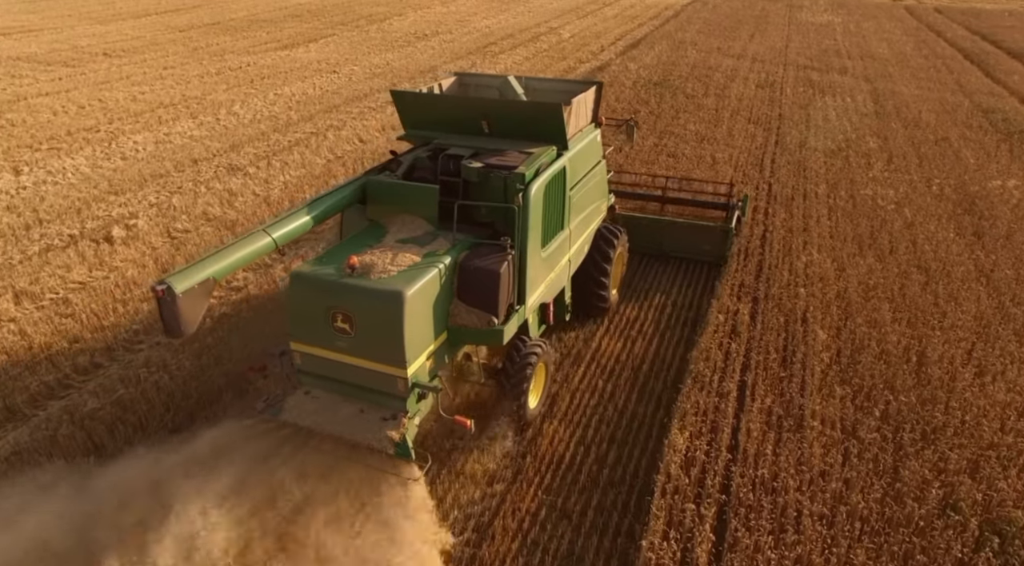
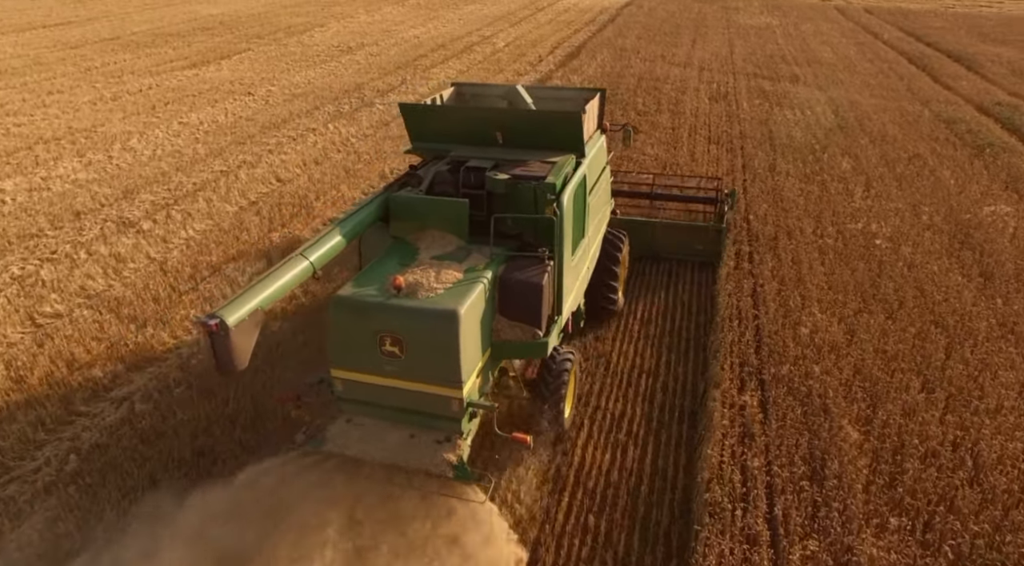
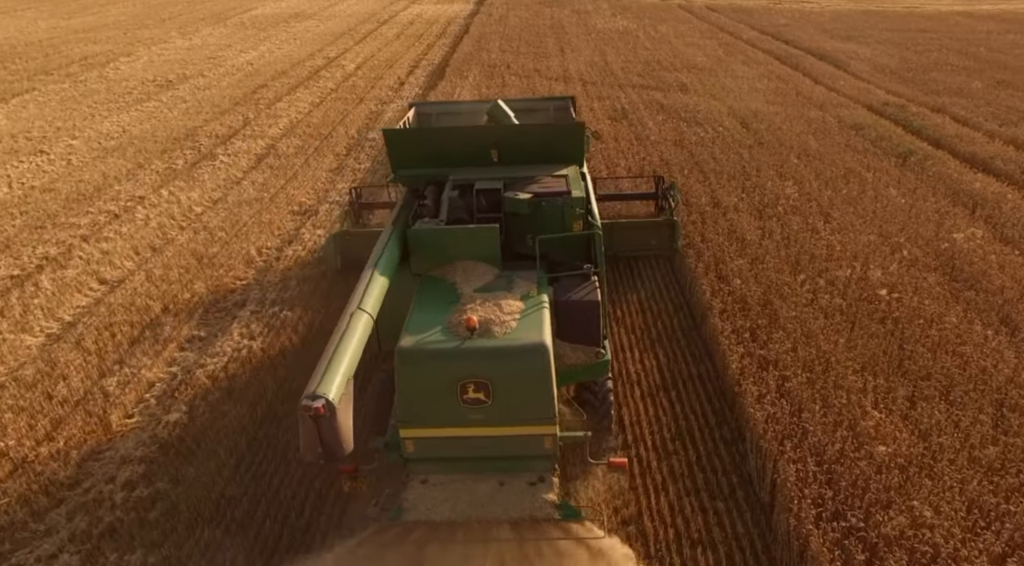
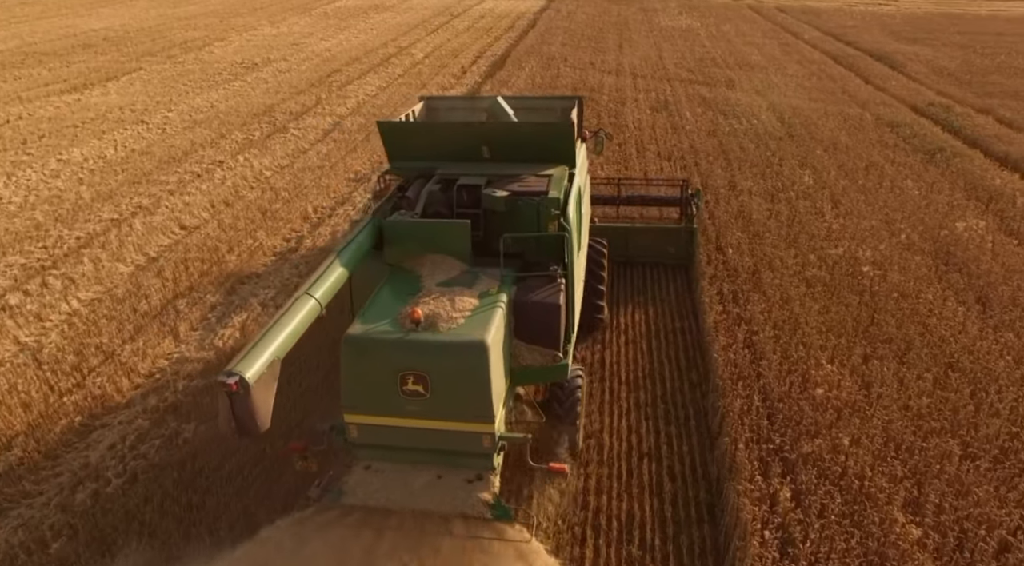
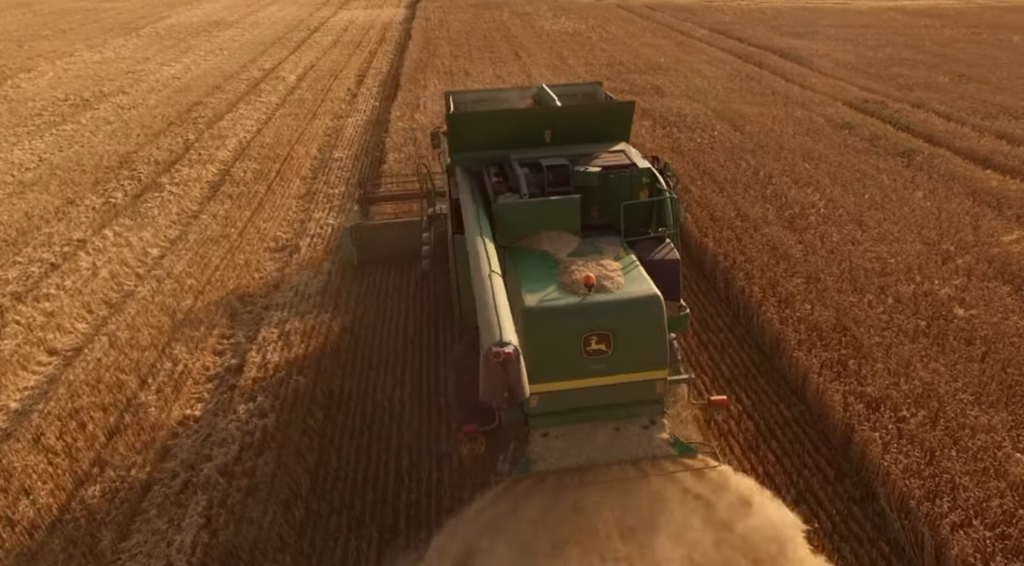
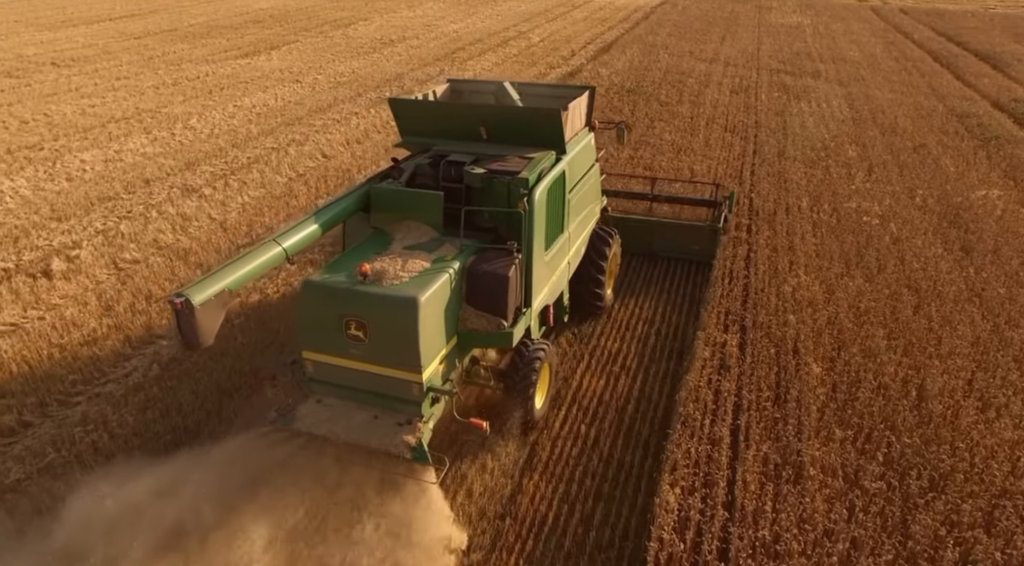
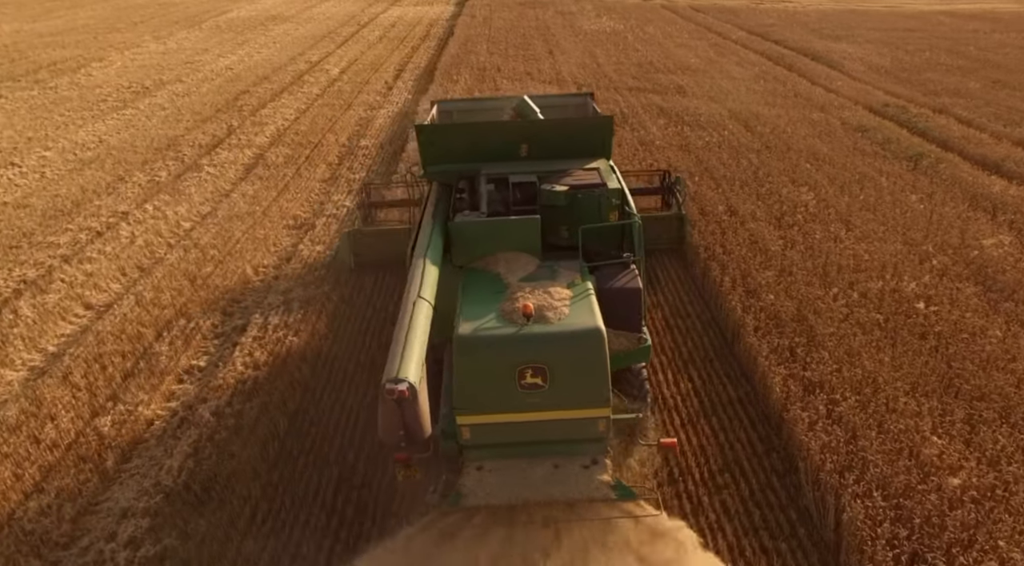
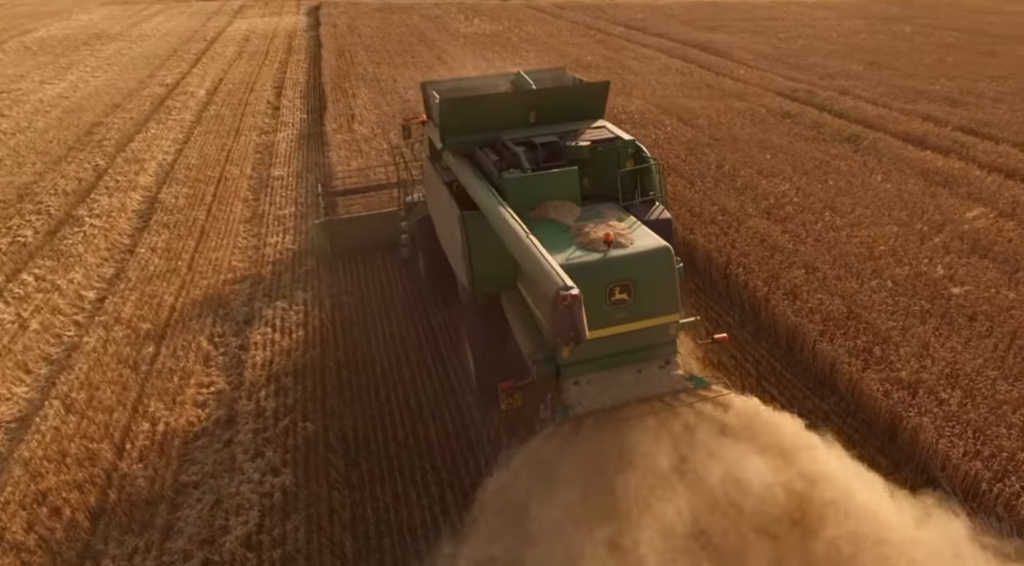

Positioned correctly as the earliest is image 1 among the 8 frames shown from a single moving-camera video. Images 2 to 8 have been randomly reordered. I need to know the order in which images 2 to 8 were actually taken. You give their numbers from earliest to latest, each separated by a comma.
6, 2, 4, 3, 7, 5, 8
